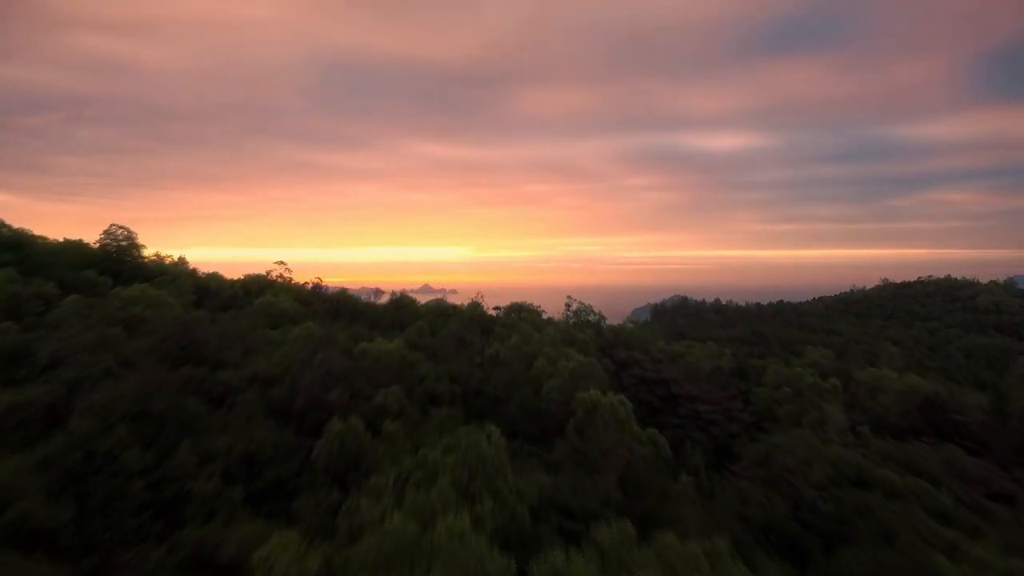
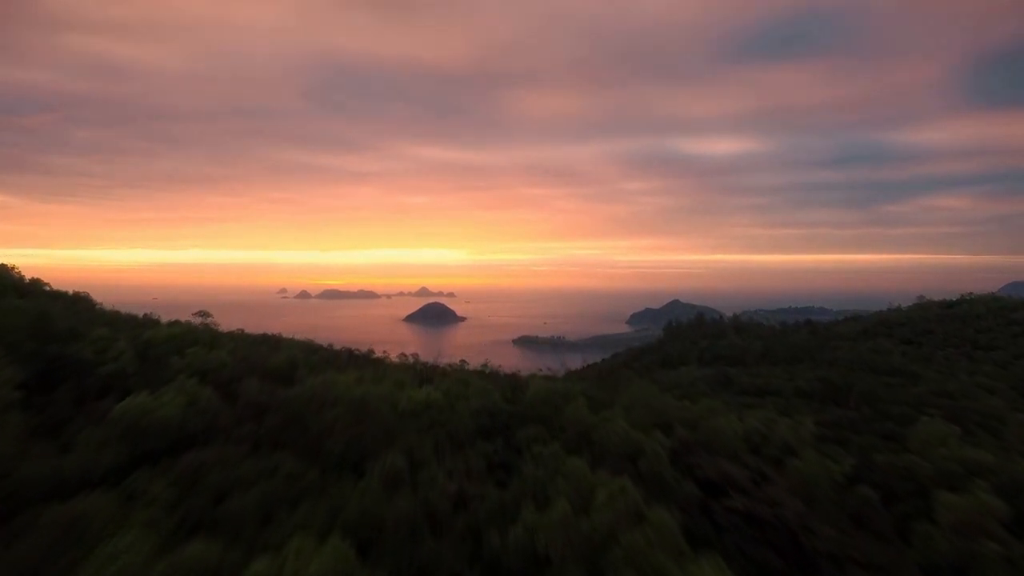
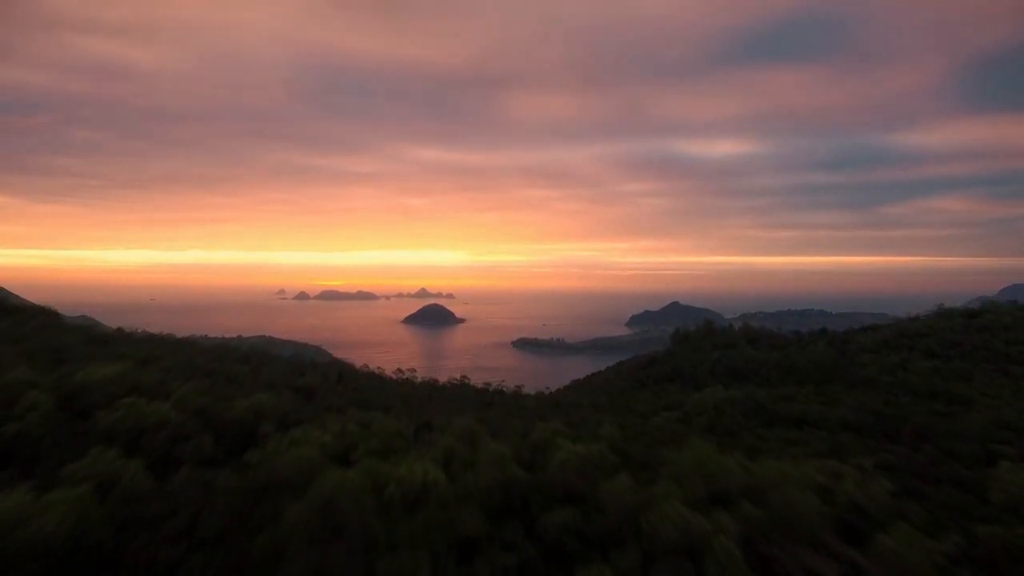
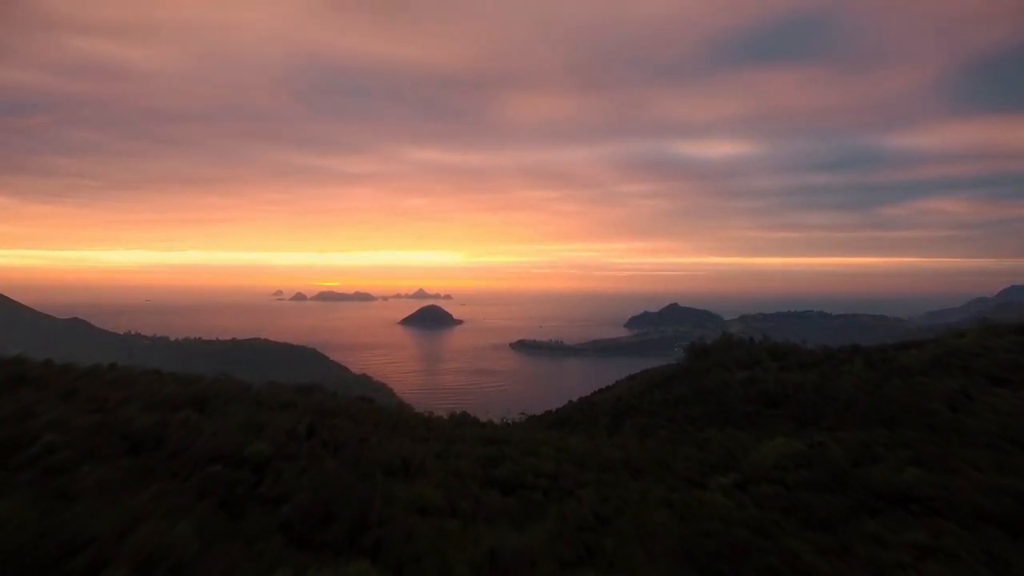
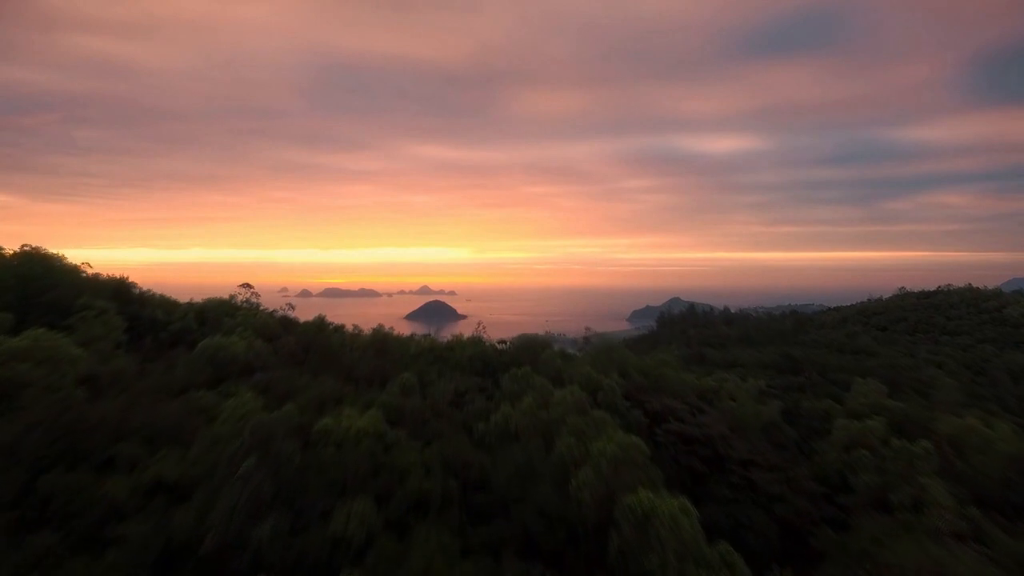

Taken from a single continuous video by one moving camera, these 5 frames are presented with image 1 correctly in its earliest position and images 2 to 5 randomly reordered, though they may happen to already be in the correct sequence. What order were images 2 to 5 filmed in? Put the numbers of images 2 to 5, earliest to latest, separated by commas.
5, 2, 3, 4
